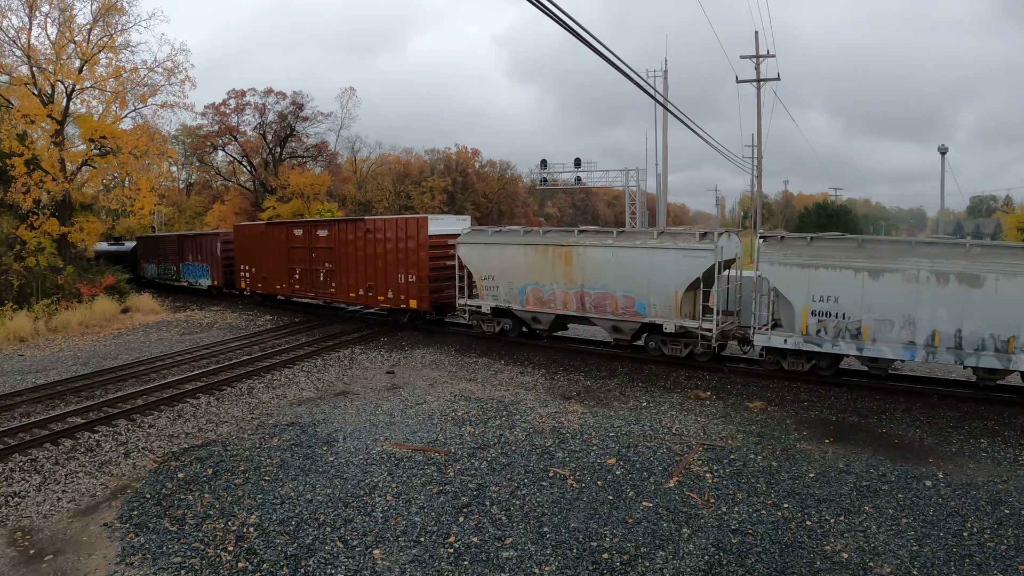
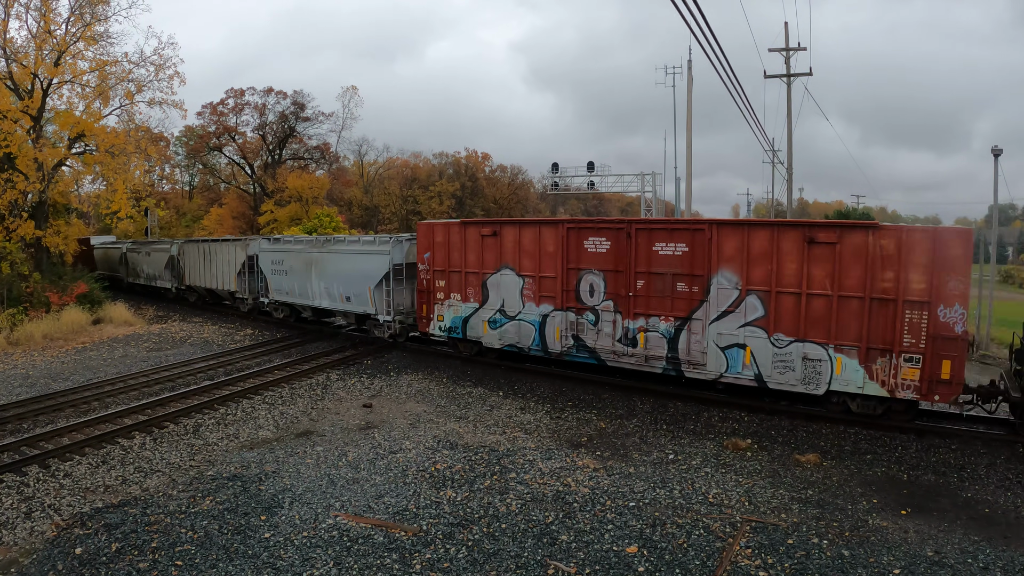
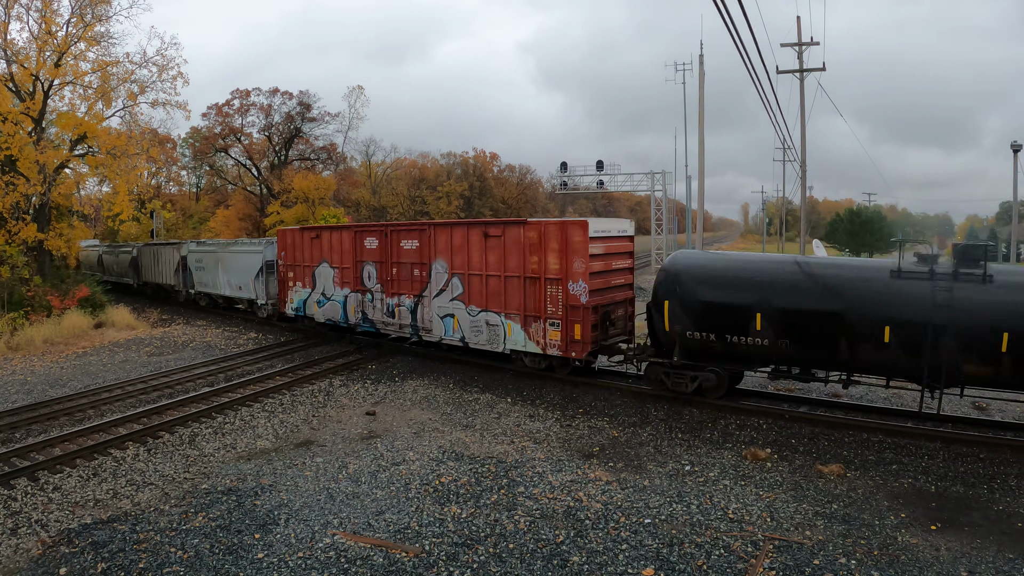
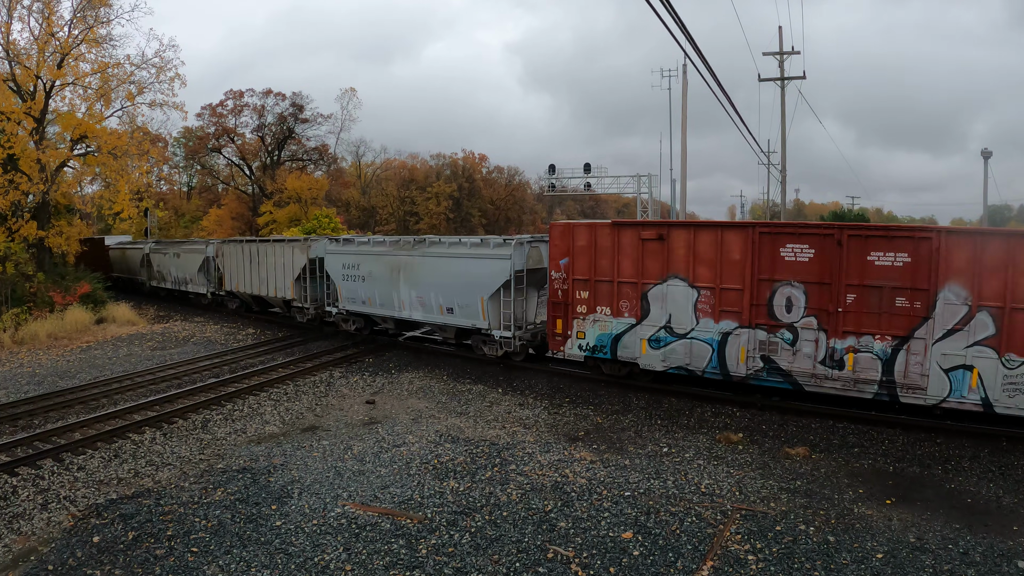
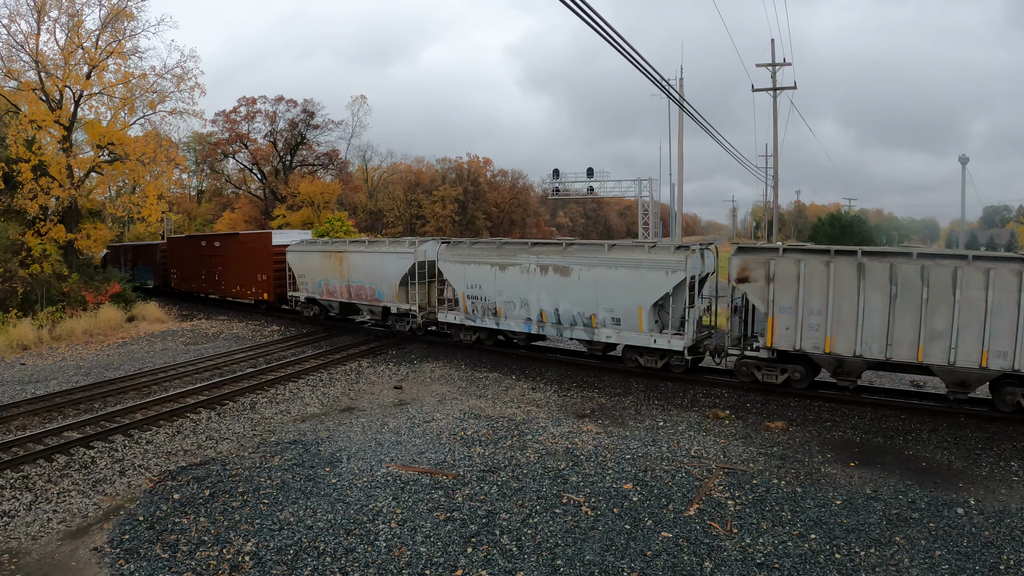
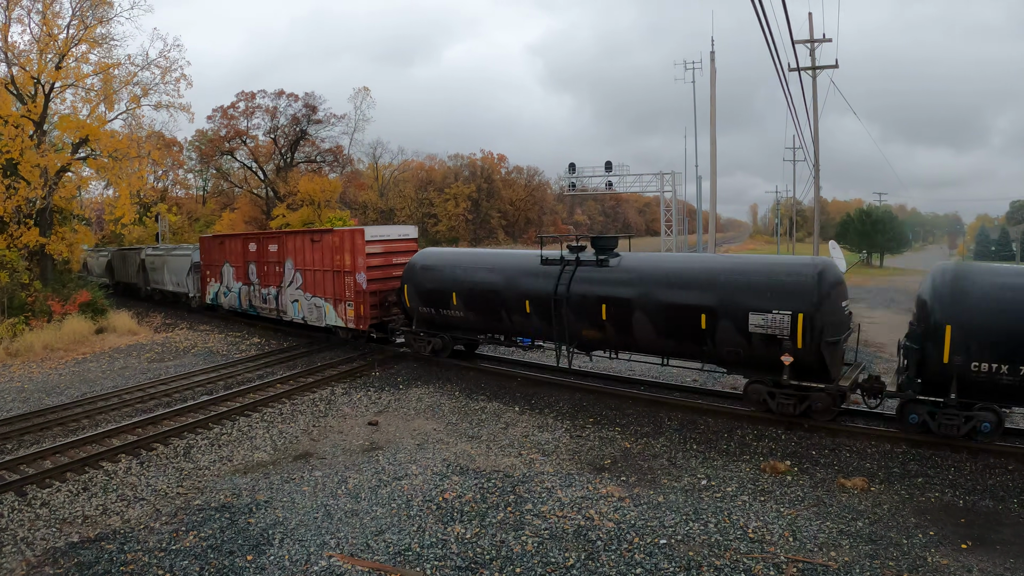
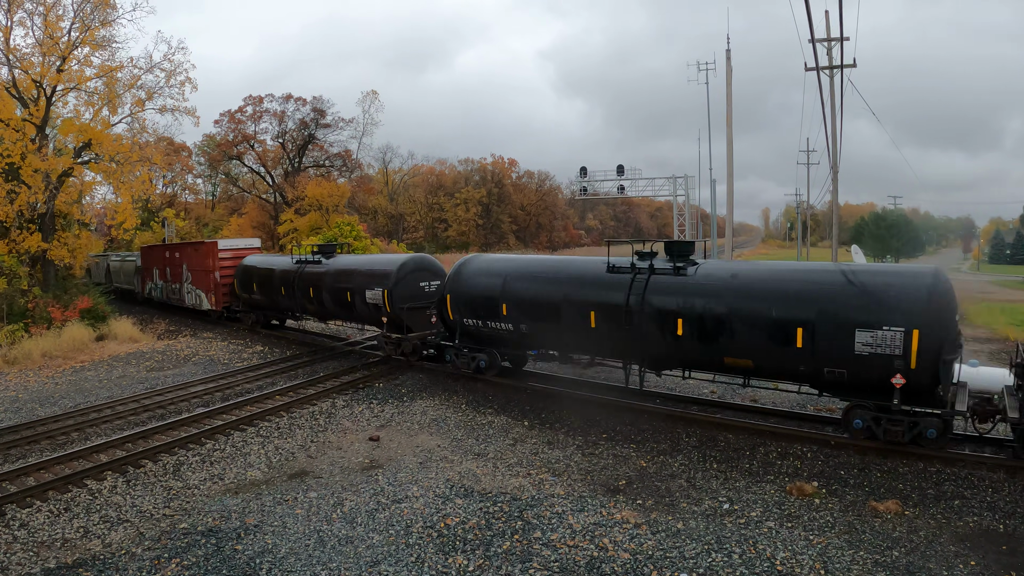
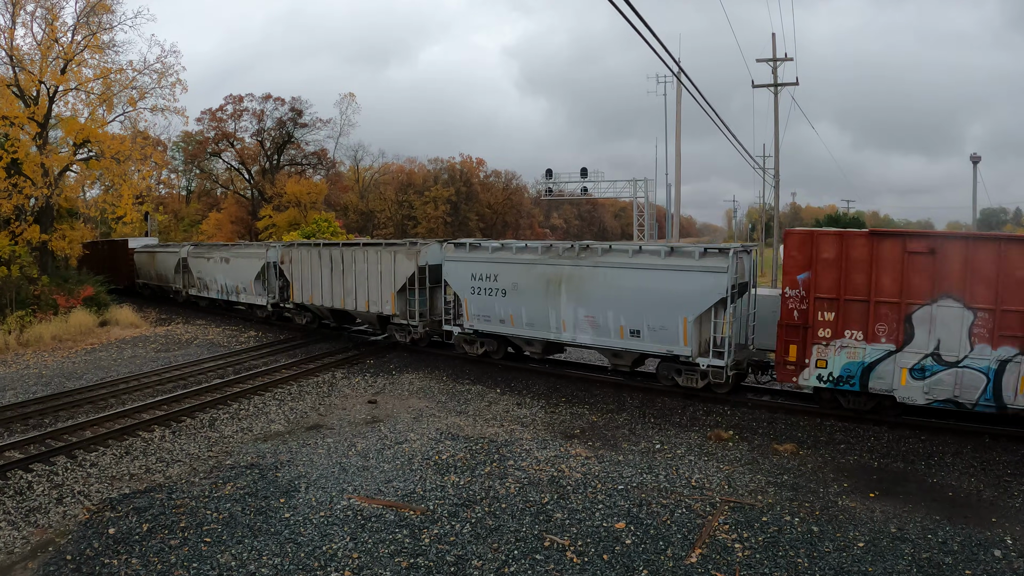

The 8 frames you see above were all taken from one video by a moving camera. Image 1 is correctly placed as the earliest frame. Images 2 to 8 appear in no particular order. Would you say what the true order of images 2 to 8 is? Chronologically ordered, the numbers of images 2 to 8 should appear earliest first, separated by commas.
5, 8, 4, 2, 3, 6, 7
